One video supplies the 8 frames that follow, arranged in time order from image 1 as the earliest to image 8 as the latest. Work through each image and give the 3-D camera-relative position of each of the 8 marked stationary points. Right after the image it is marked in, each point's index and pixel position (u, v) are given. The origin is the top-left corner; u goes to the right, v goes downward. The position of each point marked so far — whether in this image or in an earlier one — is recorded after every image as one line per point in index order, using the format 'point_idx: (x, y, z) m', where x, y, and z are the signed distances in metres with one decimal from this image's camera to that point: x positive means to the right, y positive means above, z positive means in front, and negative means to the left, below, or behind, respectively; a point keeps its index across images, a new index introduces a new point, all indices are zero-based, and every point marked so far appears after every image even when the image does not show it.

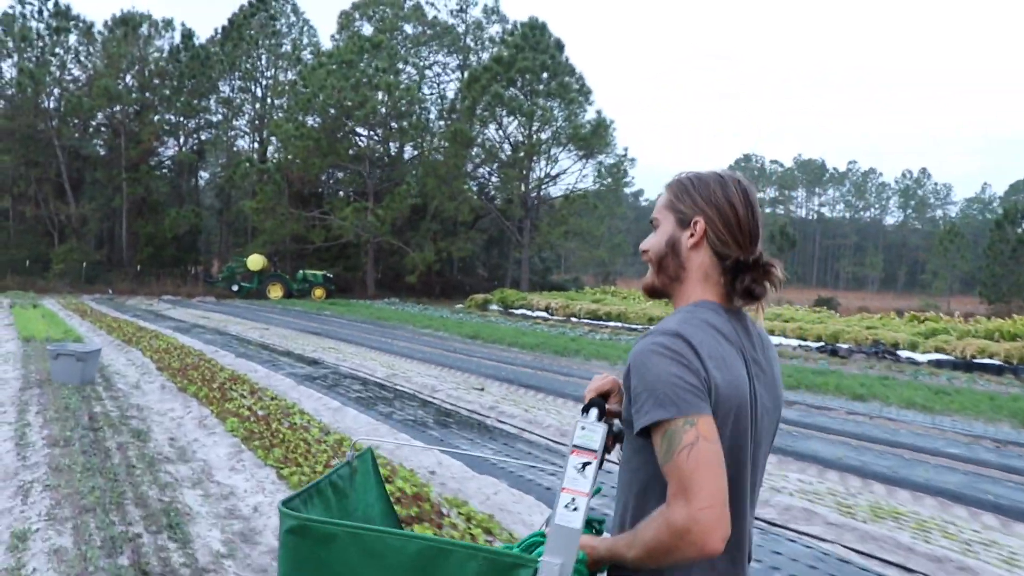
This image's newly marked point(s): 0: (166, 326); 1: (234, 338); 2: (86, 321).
0: (-5.2, -0.6, +16.3) m
1: (-3.5, -0.6, +13.8) m
2: (-6.5, -0.5, +16.8) m
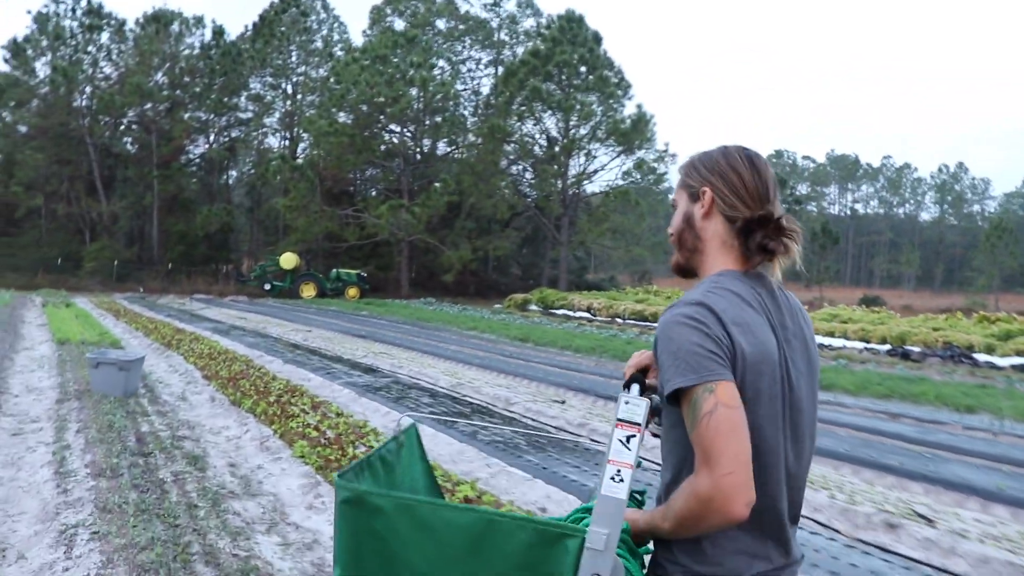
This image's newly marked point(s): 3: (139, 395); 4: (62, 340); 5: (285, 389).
0: (-4.4, -0.6, +15.6) m
1: (-2.7, -0.6, +12.9) m
2: (-5.8, -0.5, +16.1) m
3: (-2.6, -0.7, +7.5) m
4: (-4.6, -0.5, +11.1) m
5: (-1.6, -0.7, +7.8) m
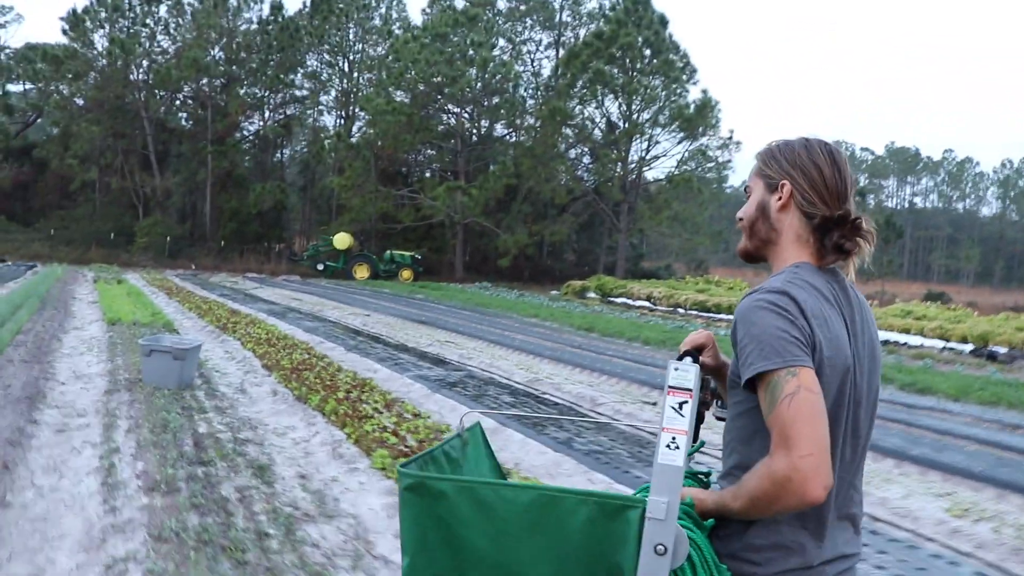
0: (-3.5, -0.3, +15.0) m
1: (-1.9, -0.4, +12.3) m
2: (-4.8, -0.2, +15.5) m
3: (-2.0, -0.6, +6.9) m
4: (-3.8, -0.3, +10.6) m
5: (-1.0, -0.6, +7.1) m
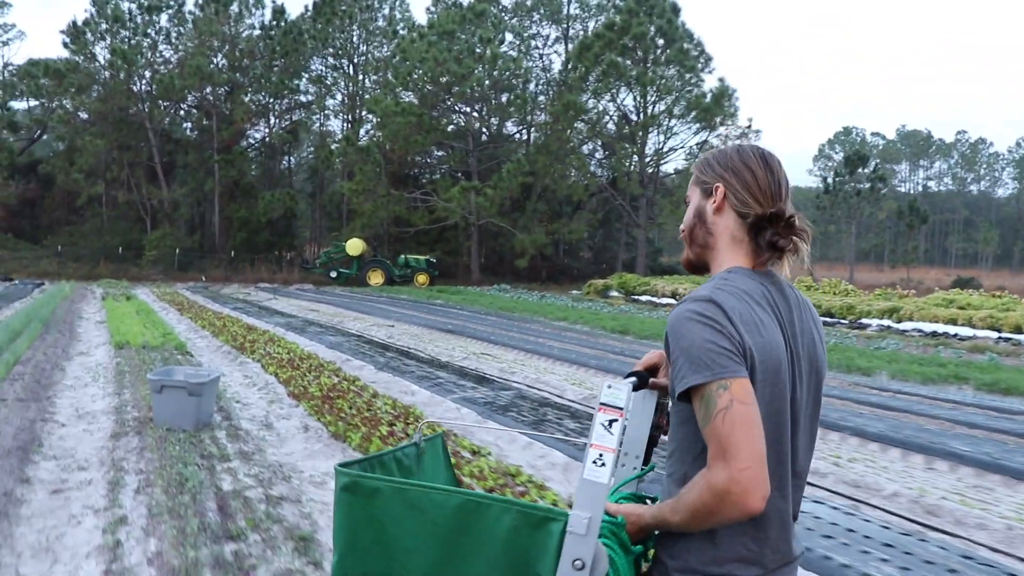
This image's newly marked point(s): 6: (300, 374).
0: (-3.1, -0.4, +14.1) m
1: (-1.5, -0.5, +11.4) m
2: (-4.4, -0.4, +14.7) m
3: (-1.6, -0.7, +6.0) m
4: (-3.5, -0.5, +9.7) m
5: (-0.7, -0.7, +6.2) m
6: (-1.5, -0.6, +7.7) m
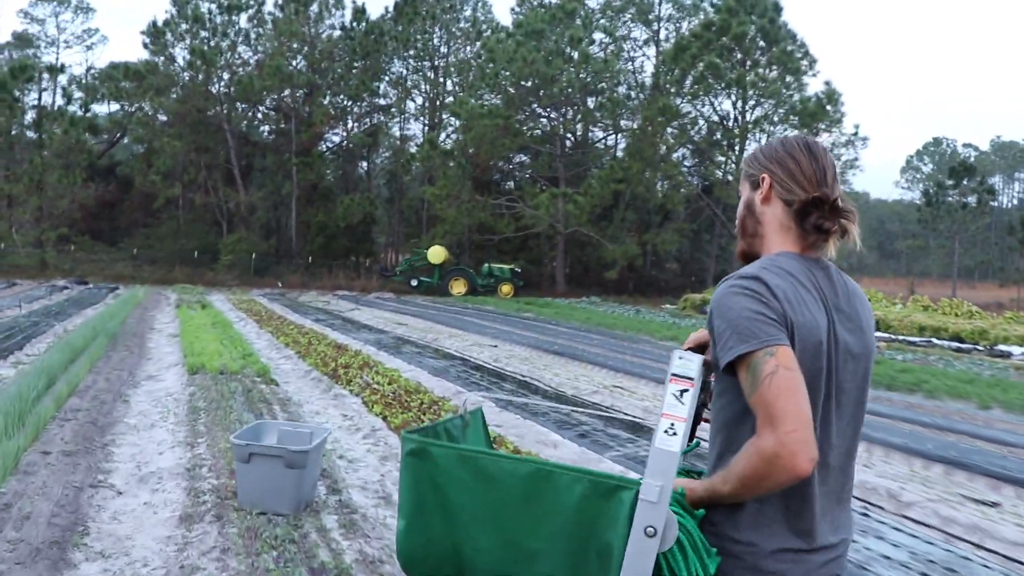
0: (-1.7, -0.6, +12.7) m
1: (-0.4, -0.7, +9.9) m
2: (-3.0, -0.5, +13.3) m
3: (-0.8, -0.8, +4.5) m
4: (-2.4, -0.6, +8.3) m
5: (+0.2, -0.8, +4.7) m
6: (-0.6, -0.7, +6.2) m
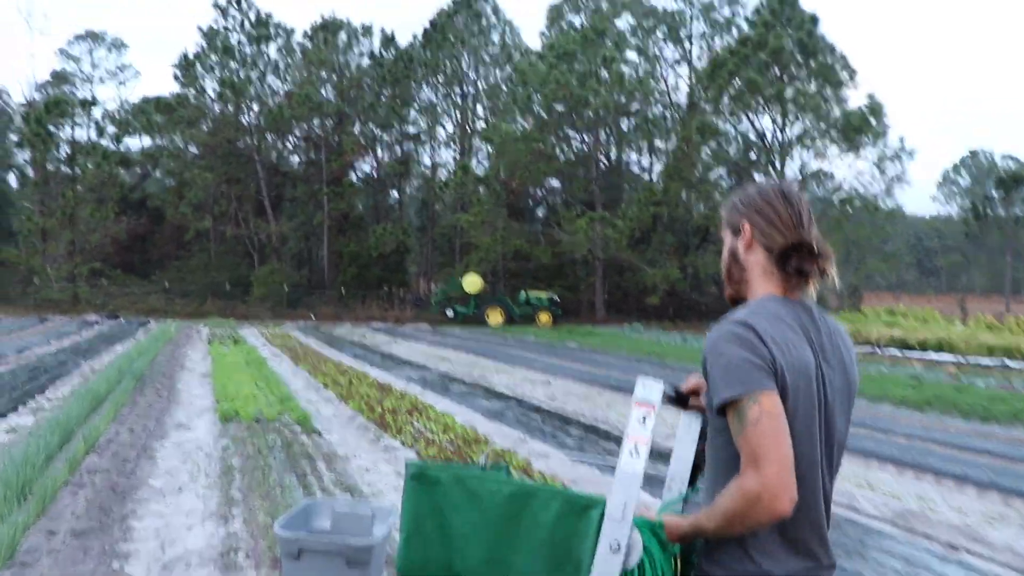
0: (-1.2, -1.0, +11.9) m
1: (+0.1, -1.0, +9.1) m
2: (-2.4, -0.9, +12.6) m
3: (-0.5, -1.0, +3.7) m
4: (-2.0, -0.9, +7.6) m
5: (+0.5, -1.0, +3.8) m
6: (-0.2, -0.9, +5.4) m
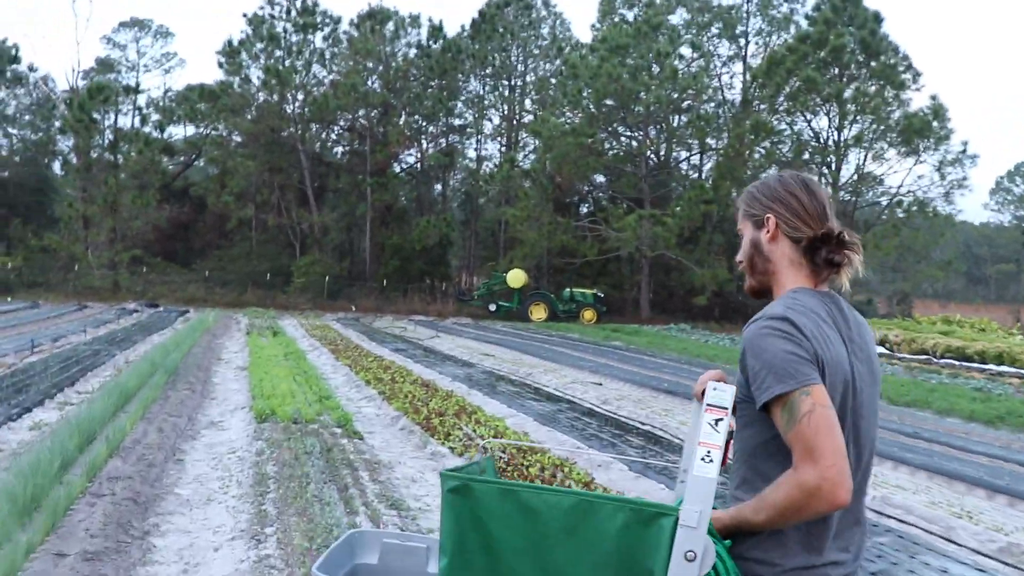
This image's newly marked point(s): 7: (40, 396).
0: (-0.6, -0.9, +11.4) m
1: (+0.5, -0.9, +8.5) m
2: (-1.9, -0.8, +12.1) m
3: (-0.2, -1.0, +3.1) m
4: (-1.6, -0.8, +7.1) m
5: (+0.8, -1.0, +3.3) m
6: (+0.1, -0.9, +4.8) m
7: (-3.5, -0.8, +8.2) m
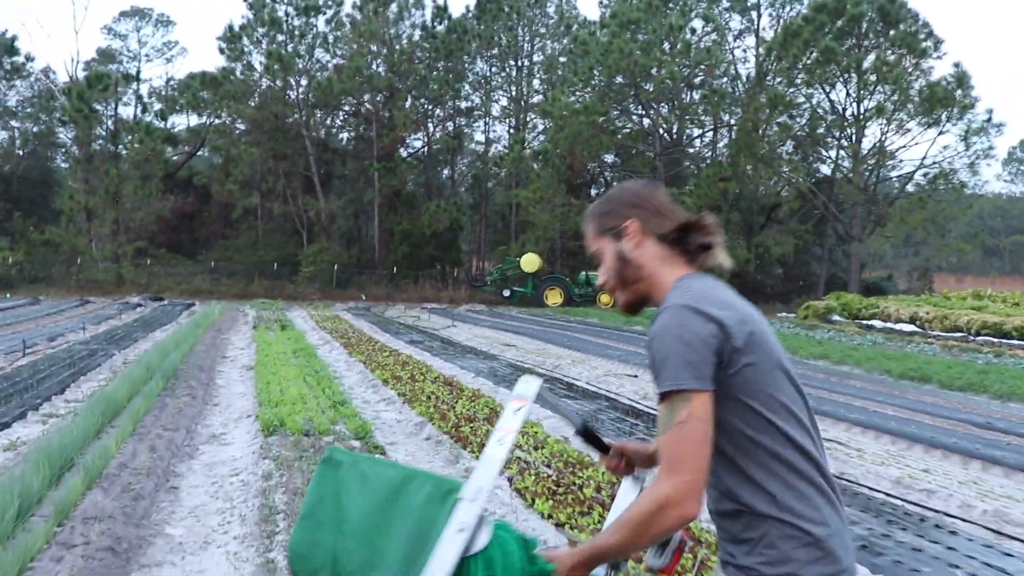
0: (-0.4, -0.8, +10.6) m
1: (+0.8, -0.8, +7.7) m
2: (-1.6, -0.7, +11.3) m
3: (0.0, -1.0, +2.3) m
4: (-1.4, -0.8, +6.3) m
5: (+1.0, -0.9, +2.4) m
6: (+0.3, -0.9, +4.0) m
7: (-3.3, -0.8, +7.4) m
